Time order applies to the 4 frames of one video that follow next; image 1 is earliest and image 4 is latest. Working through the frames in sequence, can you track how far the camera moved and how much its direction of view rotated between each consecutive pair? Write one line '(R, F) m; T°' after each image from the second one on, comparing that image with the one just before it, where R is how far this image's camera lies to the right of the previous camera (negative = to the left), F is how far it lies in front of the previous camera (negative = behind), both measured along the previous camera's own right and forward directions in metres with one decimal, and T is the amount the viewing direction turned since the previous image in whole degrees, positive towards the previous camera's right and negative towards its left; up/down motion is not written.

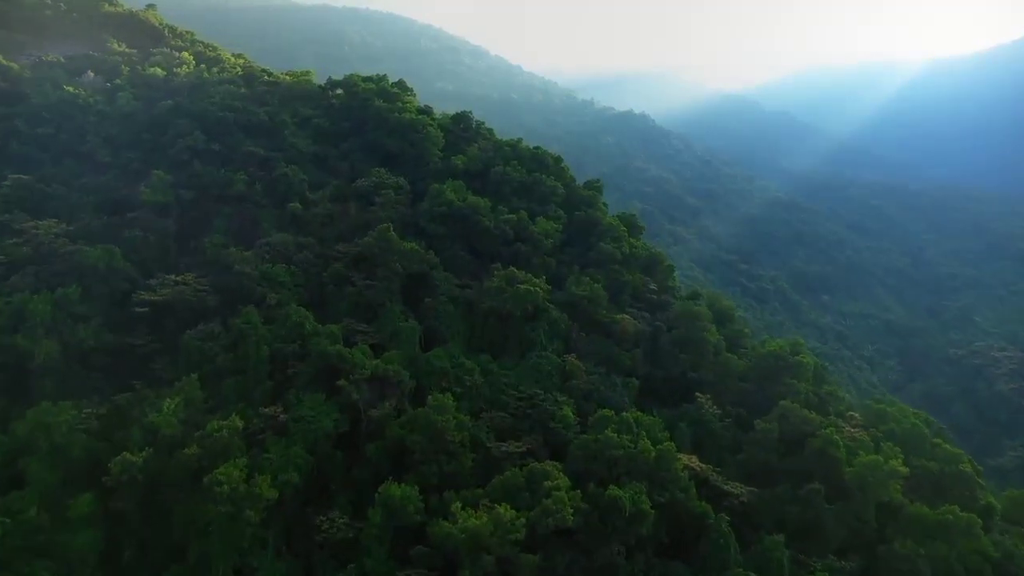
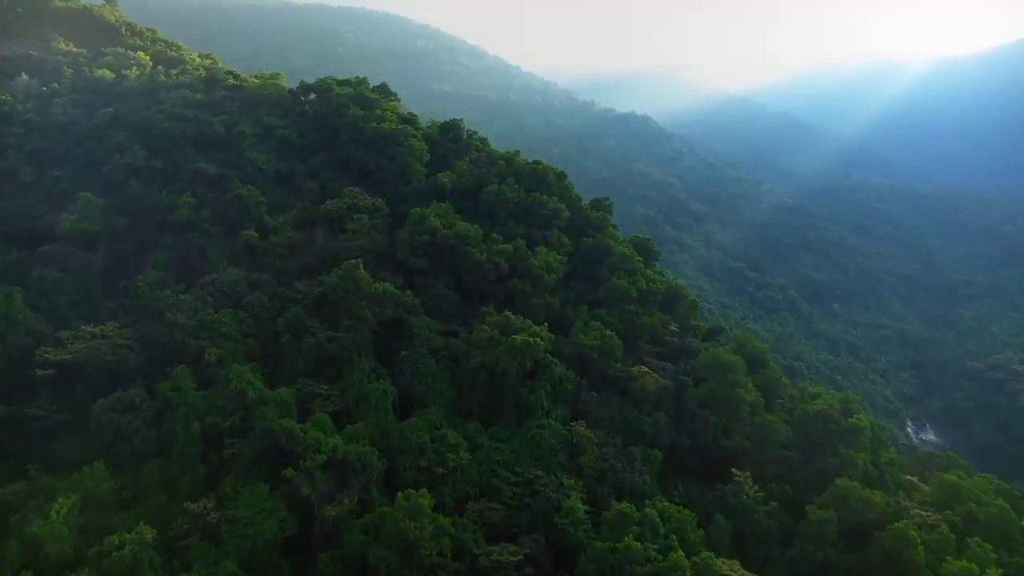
(+0.1, +3.8) m; 0°
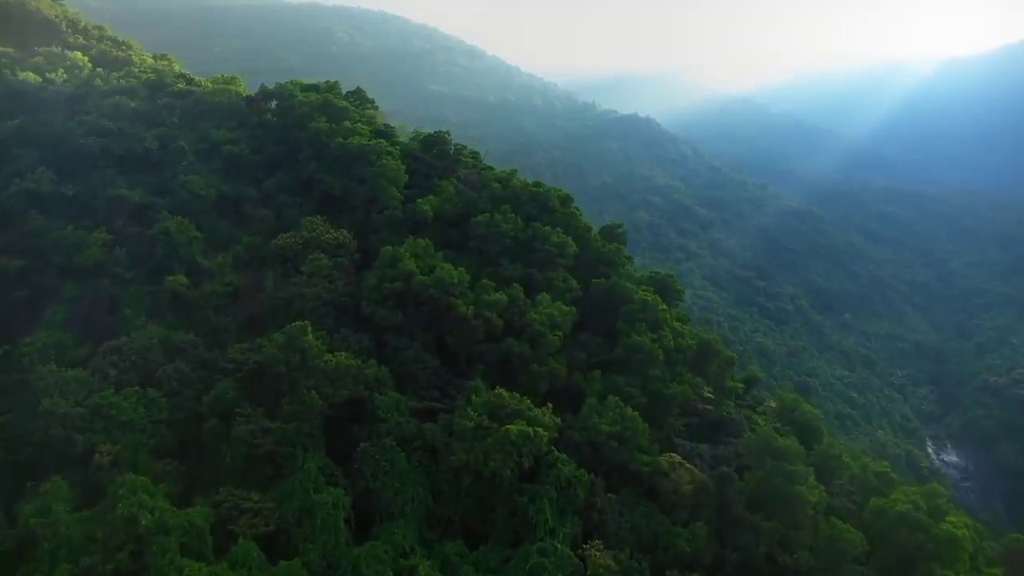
(+0.1, +4.1) m; 0°
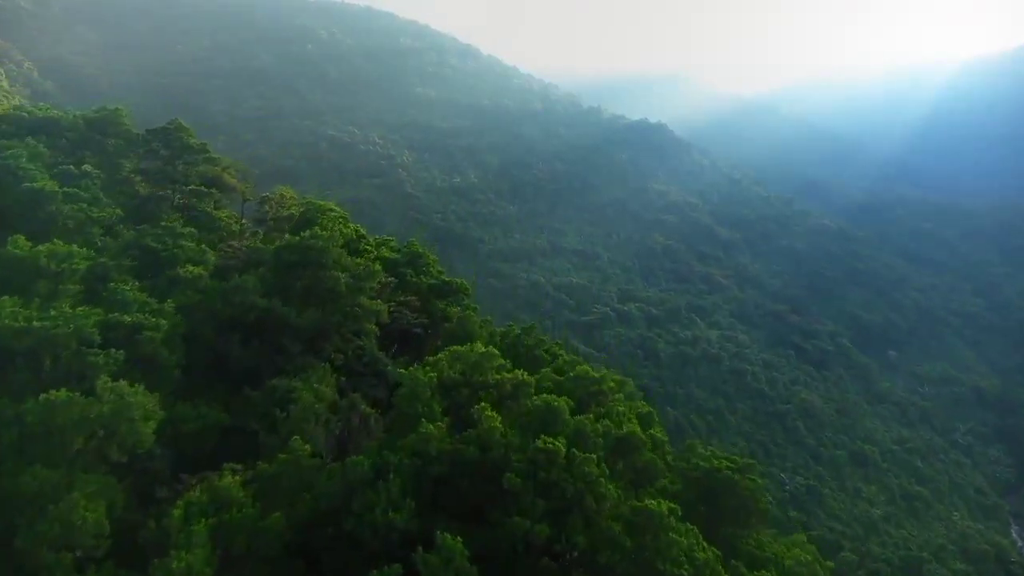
(+0.3, +13.2) m; 0°
